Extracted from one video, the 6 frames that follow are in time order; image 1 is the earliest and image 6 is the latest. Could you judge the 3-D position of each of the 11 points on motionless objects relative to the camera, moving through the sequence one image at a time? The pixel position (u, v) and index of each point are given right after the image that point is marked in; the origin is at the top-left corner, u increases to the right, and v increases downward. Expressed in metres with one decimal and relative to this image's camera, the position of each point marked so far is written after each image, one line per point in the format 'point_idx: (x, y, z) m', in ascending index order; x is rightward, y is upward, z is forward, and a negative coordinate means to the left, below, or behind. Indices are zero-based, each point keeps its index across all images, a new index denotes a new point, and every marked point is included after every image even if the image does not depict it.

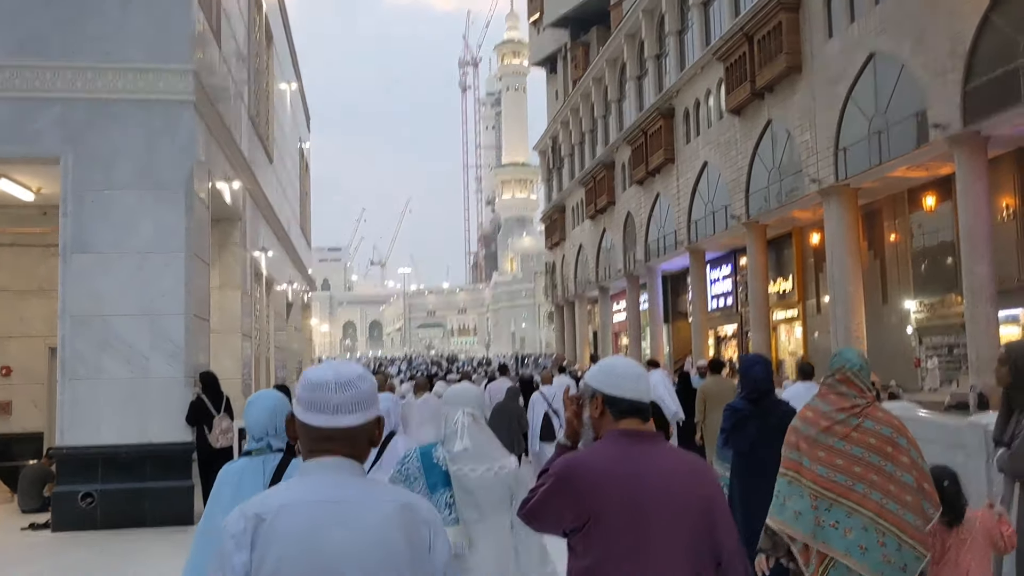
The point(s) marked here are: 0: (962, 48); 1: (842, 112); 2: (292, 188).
0: (+8.2, +4.4, +15.3) m
1: (+7.6, +4.0, +19.5) m
2: (-5.3, +2.4, +19.9) m
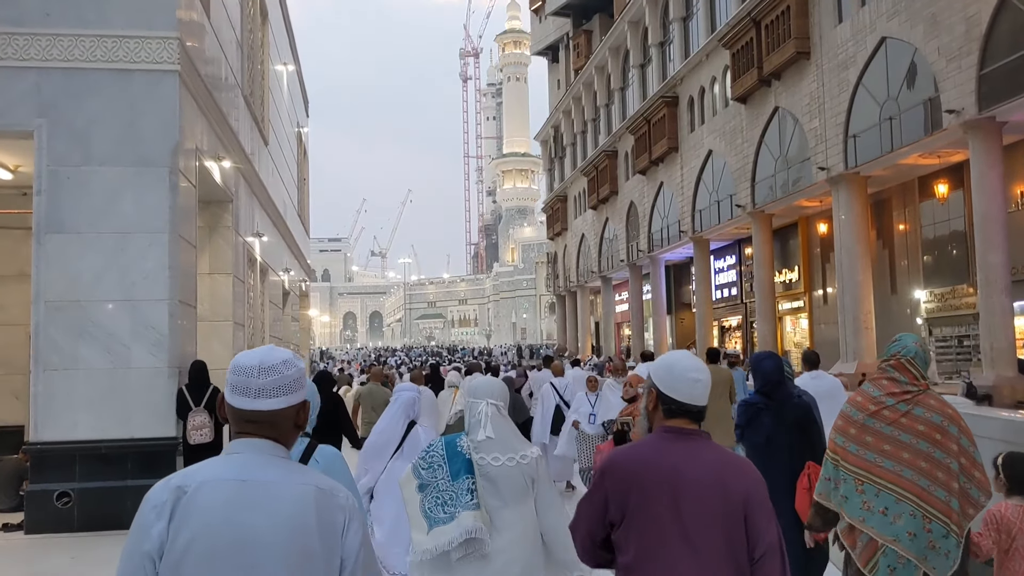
0: (+8.2, +4.5, +14.9) m
1: (+7.7, +4.3, +19.1) m
2: (-5.2, +2.7, +19.5) m
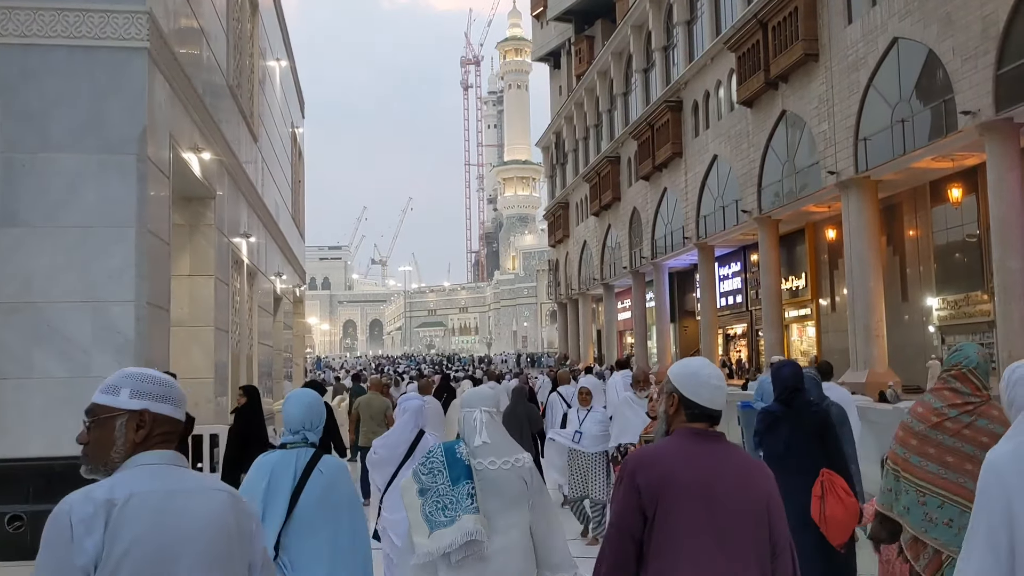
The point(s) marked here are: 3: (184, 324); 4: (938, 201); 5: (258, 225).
0: (+8.3, +4.4, +14.4) m
1: (+7.7, +4.1, +18.6) m
2: (-5.2, +2.6, +19.0) m
3: (-4.4, -0.5, +11.3) m
4: (+9.8, +2.0, +19.6) m
5: (-4.7, +1.2, +15.3) m
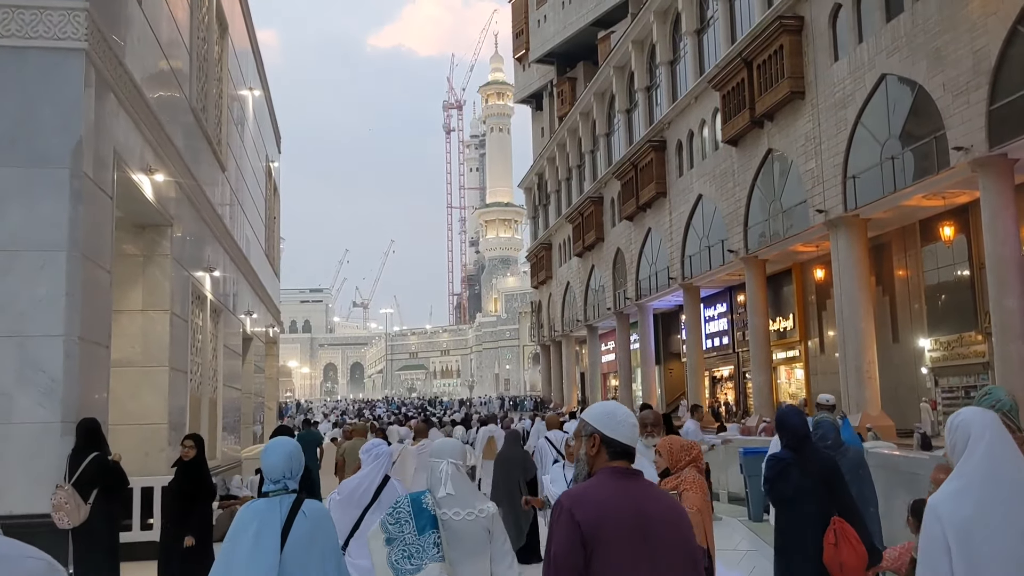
0: (+8.0, +3.8, +14.2) m
1: (+7.3, +3.2, +18.3) m
2: (-5.6, +1.7, +18.4) m
3: (-4.6, -1.0, +10.6) m
4: (+9.5, +1.1, +19.3) m
5: (-5.0, +0.5, +14.6) m
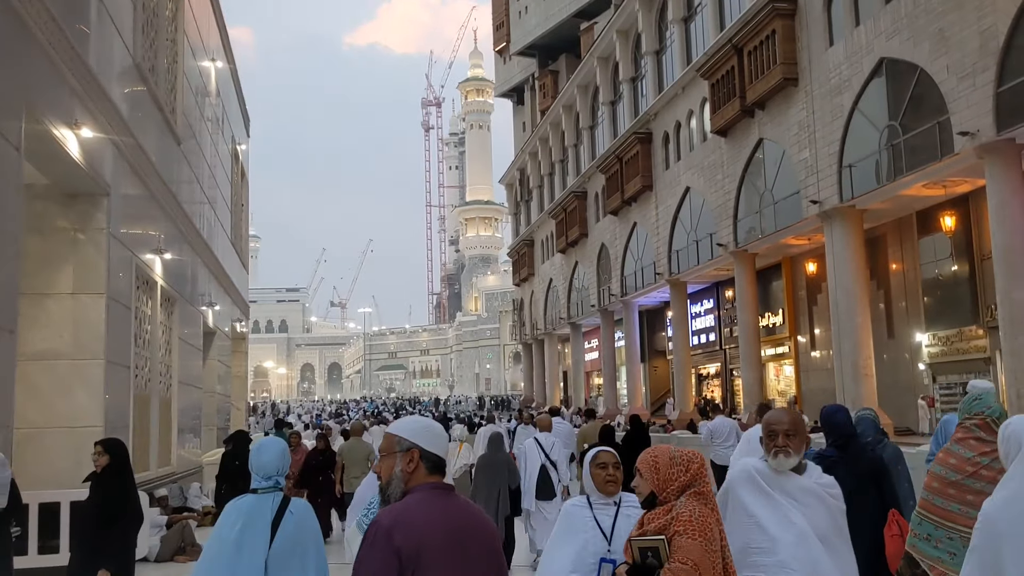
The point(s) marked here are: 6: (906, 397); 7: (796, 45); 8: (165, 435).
0: (+7.7, +3.9, +13.6) m
1: (+7.0, +3.4, +17.6) m
2: (-5.9, +1.8, +17.4) m
3: (-4.7, -0.8, +9.6) m
4: (+9.1, +1.2, +18.6) m
5: (-5.2, +0.6, +13.6) m
6: (+9.0, -2.5, +19.4) m
7: (+6.5, +5.6, +19.4) m
8: (-4.8, -2.1, +11.9) m
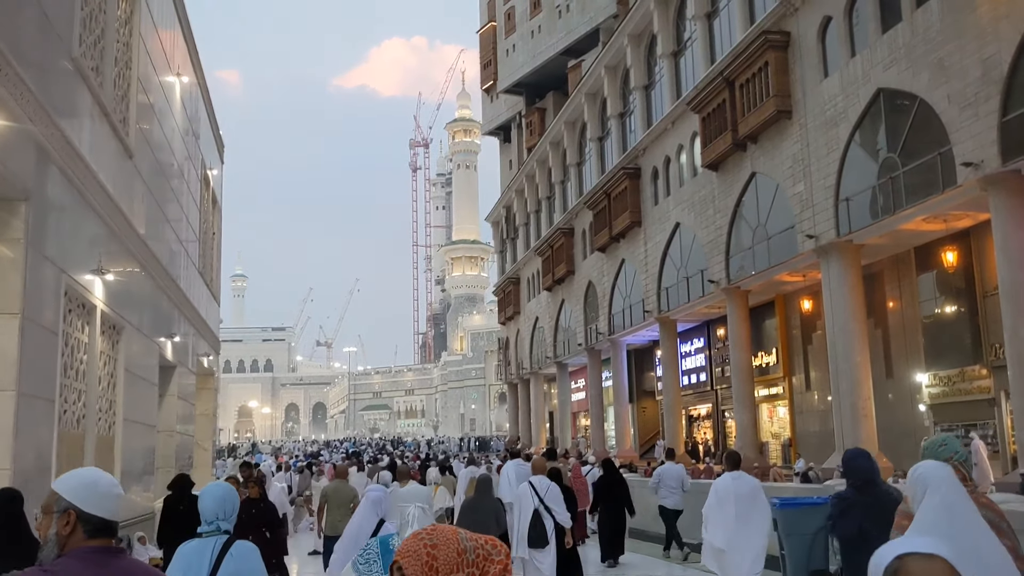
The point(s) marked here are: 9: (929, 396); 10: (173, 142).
0: (+7.5, +3.3, +13.1) m
1: (+6.7, +2.6, +17.1) m
2: (-6.2, +1.2, +16.6) m
3: (-4.9, -1.1, +8.7) m
4: (+8.8, +0.4, +18.1) m
5: (-5.4, +0.1, +12.8) m
6: (+8.7, -3.3, +18.6) m
7: (+6.2, +4.7, +19.0) m
8: (-5.0, -2.5, +10.9) m
9: (+8.8, -2.3, +17.8) m
10: (-6.0, +2.5, +15.3) m
